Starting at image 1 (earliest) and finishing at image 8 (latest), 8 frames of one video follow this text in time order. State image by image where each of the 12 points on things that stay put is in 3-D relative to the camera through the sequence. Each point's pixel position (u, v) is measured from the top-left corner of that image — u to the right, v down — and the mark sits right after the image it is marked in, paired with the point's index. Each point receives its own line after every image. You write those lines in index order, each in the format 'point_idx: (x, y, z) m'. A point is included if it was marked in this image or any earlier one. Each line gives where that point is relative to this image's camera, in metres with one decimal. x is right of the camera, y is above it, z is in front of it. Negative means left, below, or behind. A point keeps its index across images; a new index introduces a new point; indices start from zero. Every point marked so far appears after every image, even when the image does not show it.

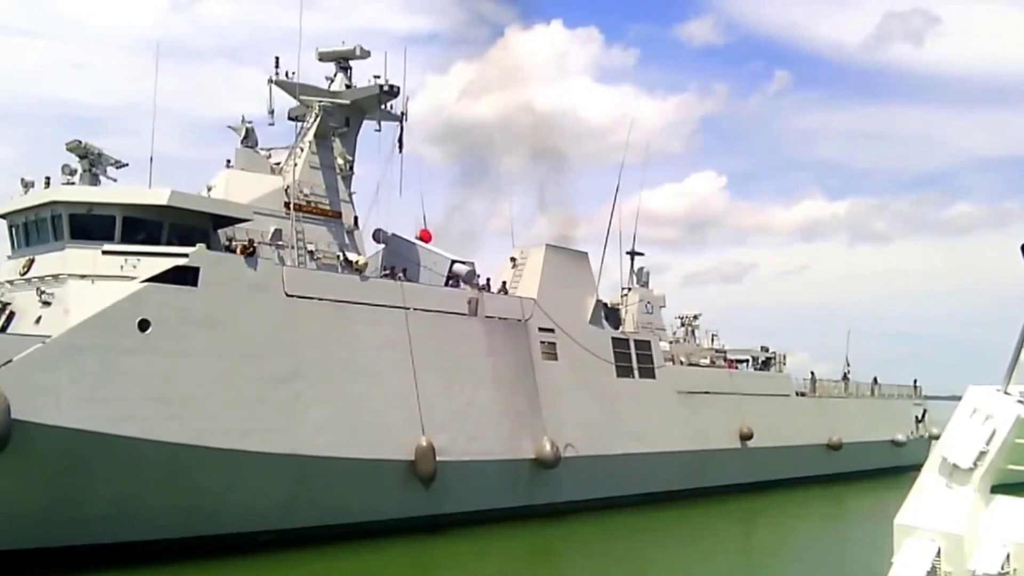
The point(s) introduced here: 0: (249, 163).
0: (-3.3, +1.5, +11.9) m
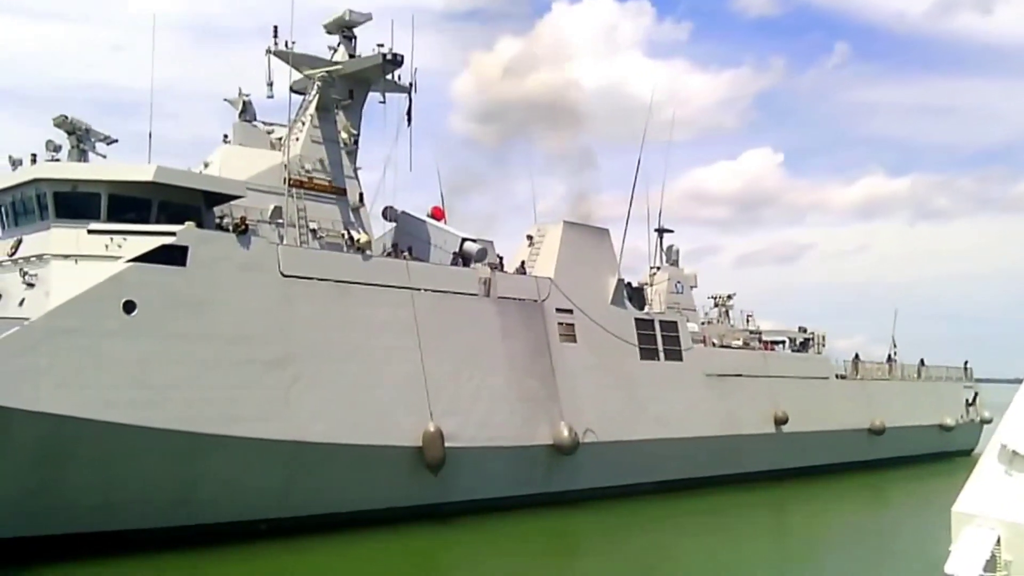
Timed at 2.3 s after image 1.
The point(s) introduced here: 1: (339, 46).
0: (-3.2, +1.8, +11.4) m
1: (-2.2, +3.1, +12.3) m
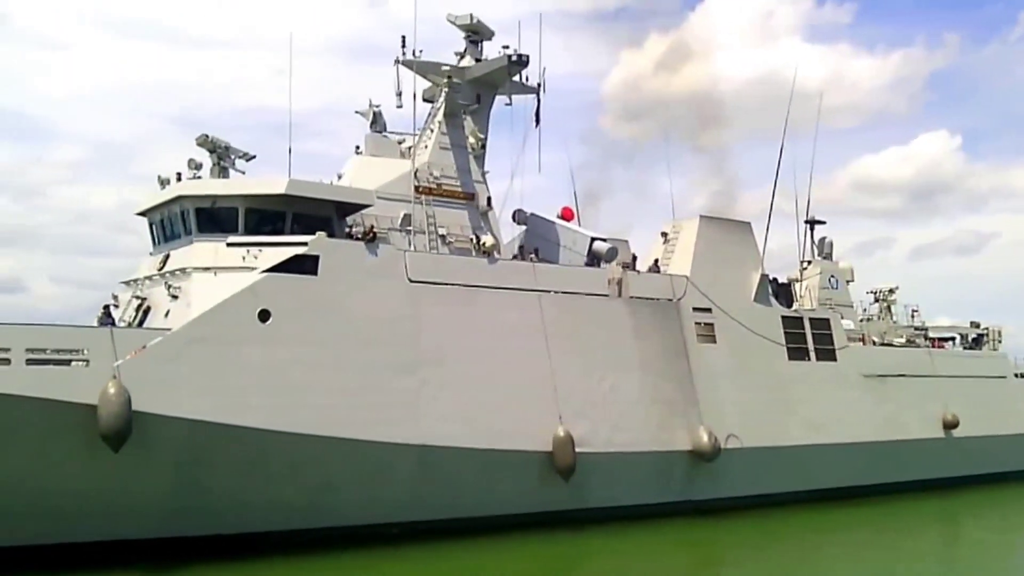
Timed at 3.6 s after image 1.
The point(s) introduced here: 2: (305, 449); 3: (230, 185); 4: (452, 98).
0: (-1.6, +1.7, +11.6) m
1: (-0.6, +3.0, +12.3) m
2: (-1.9, -1.5, +8.9) m
3: (-2.8, +1.0, +9.5) m
4: (-0.7, +2.3, +11.8) m
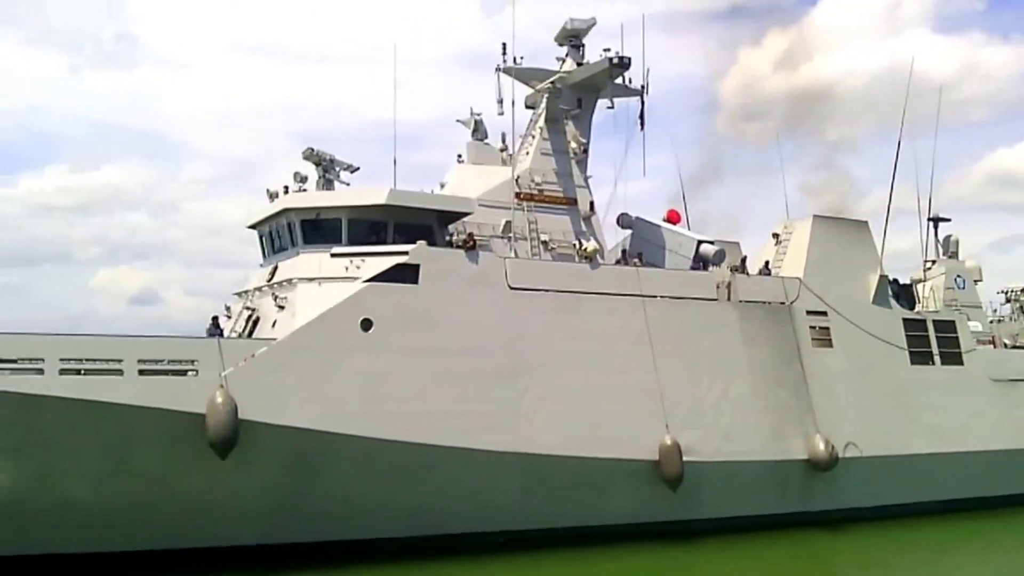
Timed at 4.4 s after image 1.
0: (-0.4, +1.6, +11.7) m
1: (+0.7, +2.9, +12.2) m
2: (-1.0, -1.6, +8.9) m
3: (-1.8, +0.9, +9.7) m
4: (+0.5, +2.2, +11.7) m
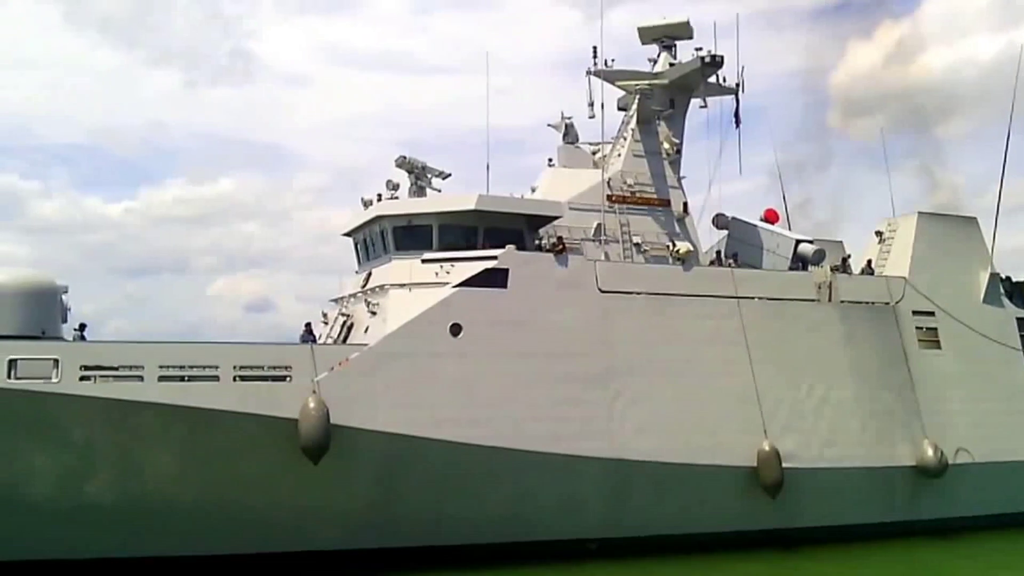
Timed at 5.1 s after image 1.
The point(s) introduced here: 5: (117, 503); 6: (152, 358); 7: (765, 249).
0: (+0.7, +1.6, +11.6) m
1: (+1.8, +2.9, +12.0) m
2: (-0.1, -1.6, +8.9) m
3: (-0.9, +0.9, +9.8) m
4: (+1.6, +2.2, +11.6) m
5: (-3.3, -1.8, +8.0) m
6: (-3.0, -0.6, +8.0) m
7: (+3.0, +0.5, +11.4) m
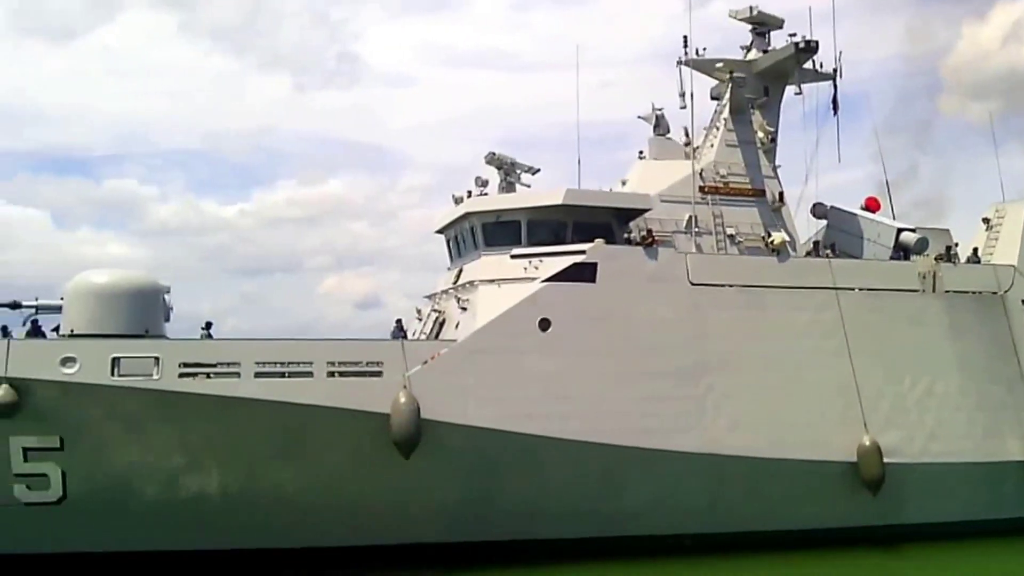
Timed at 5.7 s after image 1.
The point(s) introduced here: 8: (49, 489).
0: (+1.8, +1.6, +11.5) m
1: (+2.9, +3.0, +11.7) m
2: (+0.7, -1.6, +8.9) m
3: (0.0, +0.9, +9.8) m
4: (+2.7, +2.3, +11.3) m
5: (-2.5, -1.8, +8.4) m
6: (-2.3, -0.6, +8.3) m
7: (+4.1, +0.6, +11.0) m
8: (-3.9, -1.7, +8.2) m
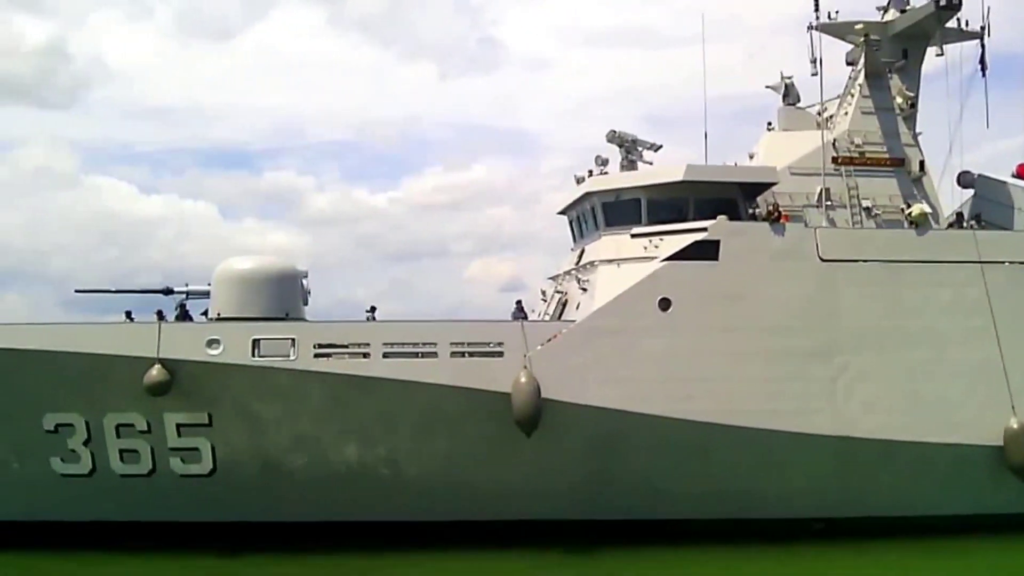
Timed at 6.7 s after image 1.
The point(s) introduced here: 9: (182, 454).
0: (+3.2, +1.9, +11.0) m
1: (+4.4, +3.3, +11.1) m
2: (+1.8, -1.4, +8.7) m
3: (+1.2, +1.1, +9.7) m
4: (+4.1, +2.6, +10.8) m
5: (-1.5, -1.7, +8.7) m
6: (-1.2, -0.4, +8.6) m
7: (+5.4, +0.9, +10.3) m
8: (-2.8, -1.6, +8.7) m
9: (-3.0, -1.5, +8.7) m
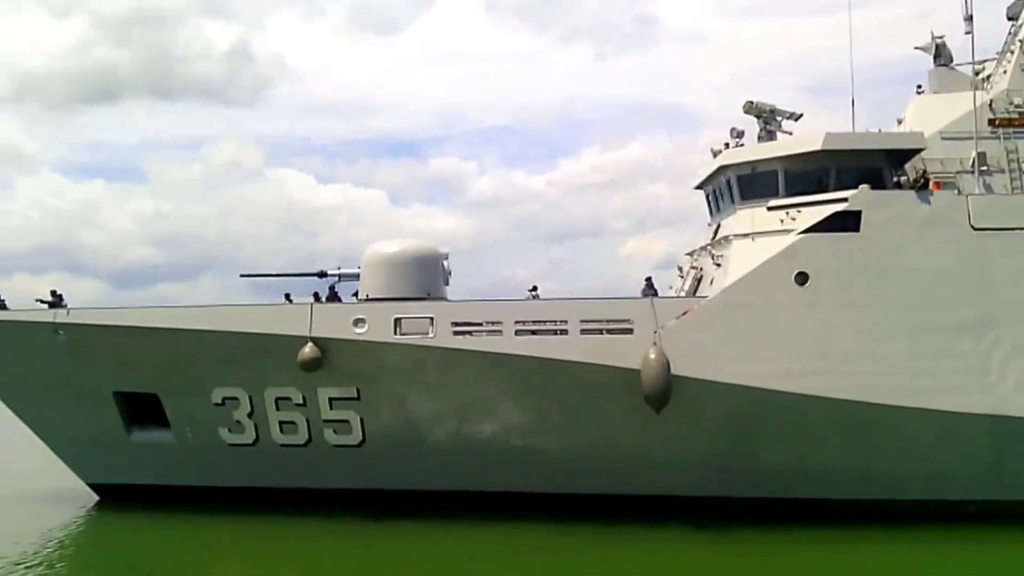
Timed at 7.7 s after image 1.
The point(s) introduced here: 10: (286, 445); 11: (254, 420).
0: (+4.7, +2.2, +10.5) m
1: (+5.9, +3.6, +10.3) m
2: (+3.0, -1.1, +8.5) m
3: (+2.6, +1.4, +9.5) m
4: (+5.5, +2.9, +10.0) m
5: (-0.2, -1.5, +9.0) m
6: (0.0, -0.2, +8.8) m
7: (+6.8, +1.2, +9.4) m
8: (-1.6, -1.4, +9.2) m
9: (-1.7, -1.3, +9.2) m
10: (-2.2, -1.5, +9.4) m
11: (-2.6, -1.3, +9.4) m
